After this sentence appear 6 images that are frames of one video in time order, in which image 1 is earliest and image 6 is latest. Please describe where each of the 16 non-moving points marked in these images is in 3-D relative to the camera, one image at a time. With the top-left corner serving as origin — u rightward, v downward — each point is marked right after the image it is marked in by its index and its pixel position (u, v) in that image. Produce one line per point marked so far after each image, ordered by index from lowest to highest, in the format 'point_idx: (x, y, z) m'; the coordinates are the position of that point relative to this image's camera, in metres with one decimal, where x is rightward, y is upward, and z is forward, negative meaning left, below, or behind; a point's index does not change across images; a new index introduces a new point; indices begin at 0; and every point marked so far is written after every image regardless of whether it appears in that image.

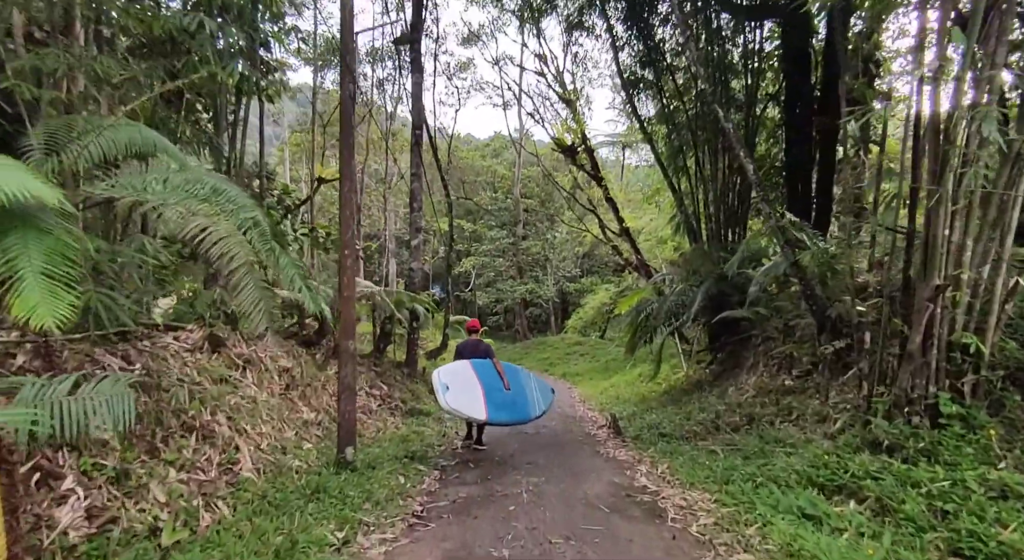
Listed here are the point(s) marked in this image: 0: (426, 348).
0: (-1.6, -1.3, +12.1) m
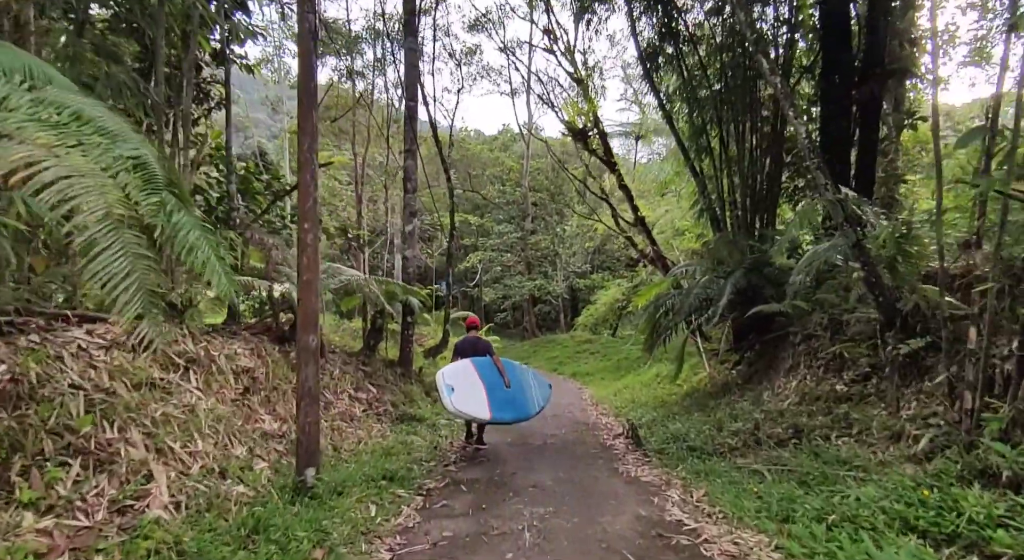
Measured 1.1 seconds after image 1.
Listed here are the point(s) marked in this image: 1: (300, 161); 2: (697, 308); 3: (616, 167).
0: (-1.5, -1.2, +11.2) m
1: (-1.2, +0.7, +3.7) m
2: (+2.5, -0.4, +8.7) m
3: (+2.1, +2.3, +13.2) m
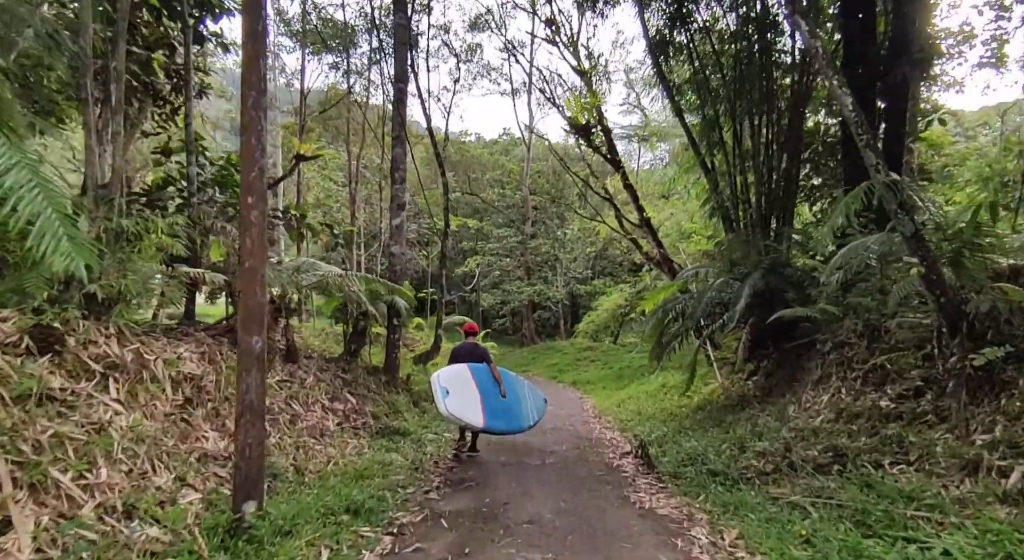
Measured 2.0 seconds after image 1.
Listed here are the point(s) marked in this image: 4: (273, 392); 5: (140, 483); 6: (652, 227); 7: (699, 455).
0: (-1.6, -1.2, +10.5) m
1: (-1.3, +0.7, +3.0) m
2: (+2.4, -0.4, +8.0) m
3: (+2.1, +2.2, +12.5) m
4: (-1.9, -0.9, +5.1) m
5: (-1.7, -0.9, +2.9) m
6: (+2.7, +1.0, +12.6) m
7: (+1.5, -1.4, +5.1) m
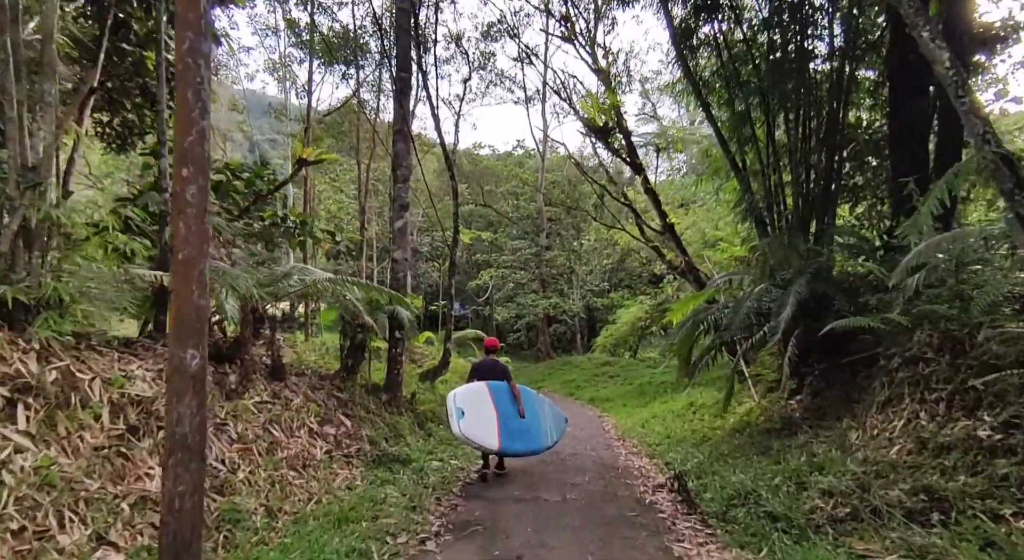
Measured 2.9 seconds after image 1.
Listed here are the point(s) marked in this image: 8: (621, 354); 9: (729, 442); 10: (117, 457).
0: (-1.4, -1.3, +9.8) m
1: (-1.2, +0.8, +2.3) m
2: (+2.6, -0.5, +7.2) m
3: (+2.4, +2.0, +11.7) m
4: (-1.8, -0.9, +4.4) m
5: (-1.6, -0.9, +2.2) m
6: (+3.0, +0.8, +11.8) m
7: (+1.6, -1.4, +4.3) m
8: (+3.3, -2.2, +19.5) m
9: (+2.3, -1.7, +6.8) m
10: (-1.8, -0.8, +2.9) m
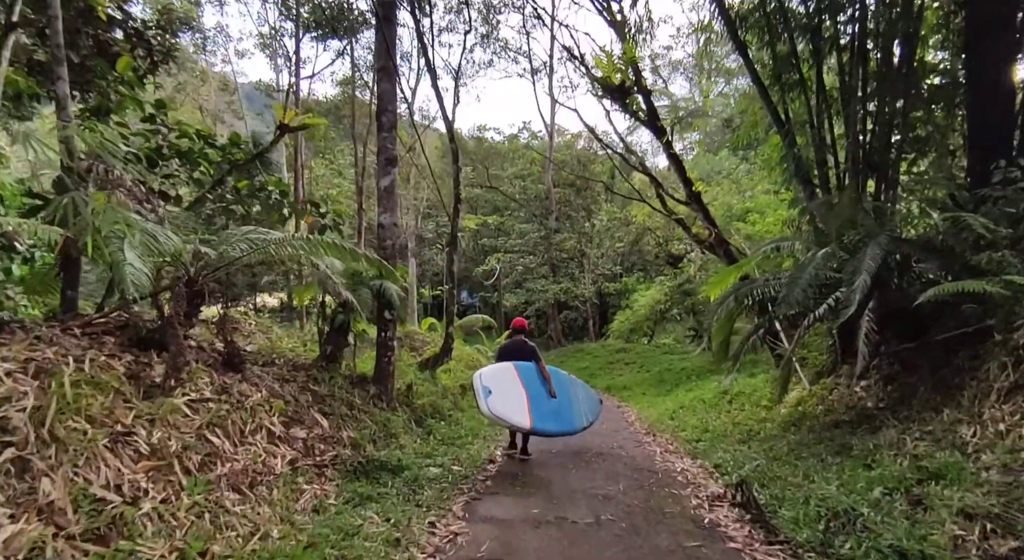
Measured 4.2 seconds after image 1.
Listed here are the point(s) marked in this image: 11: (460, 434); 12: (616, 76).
0: (-1.2, -1.0, +8.7) m
1: (-1.2, +0.9, +1.2) m
2: (+2.7, -0.2, +6.0) m
3: (+2.5, +2.4, +10.6) m
4: (-1.7, -0.7, +3.3) m
5: (-1.6, -0.7, +1.1) m
6: (+3.2, +1.3, +10.6) m
7: (+1.7, -1.2, +3.2) m
8: (+3.6, -1.7, +18.3) m
9: (+2.4, -1.4, +5.7) m
10: (-1.7, -0.6, +1.8) m
11: (-0.5, -1.5, +6.2) m
12: (+1.7, +3.4, +10.6) m
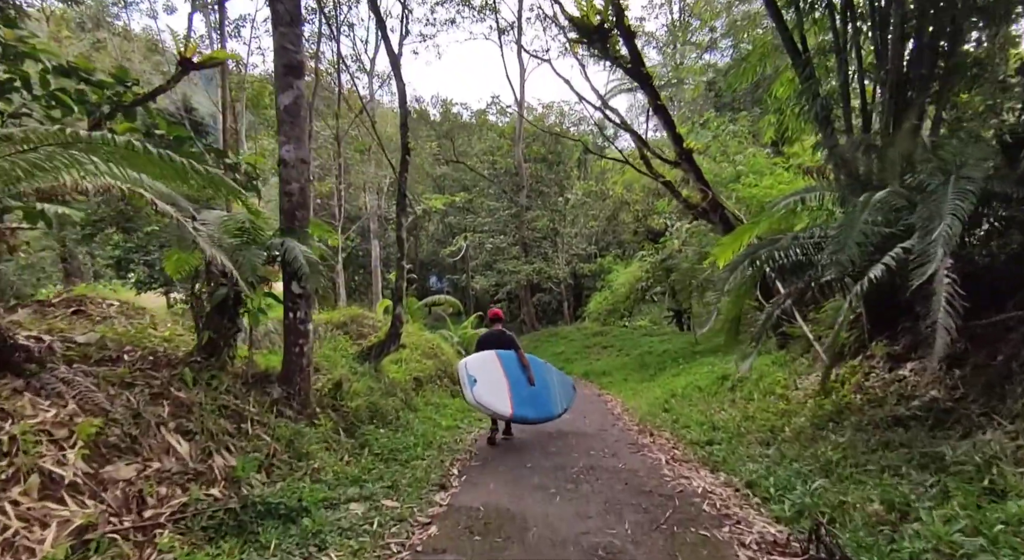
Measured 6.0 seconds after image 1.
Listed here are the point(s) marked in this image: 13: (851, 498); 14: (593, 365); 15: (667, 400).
0: (-1.6, -0.7, +7.2) m
1: (-1.3, +1.1, -0.3) m
2: (+2.4, +0.2, +4.7) m
3: (+2.0, +2.9, +9.1) m
4: (-1.9, -0.5, +1.8) m
5: (-1.6, -0.6, -0.4) m
6: (+2.6, +1.7, +9.2) m
7: (+1.5, -0.9, +1.9) m
8: (+2.8, -1.1, +17.0) m
9: (+2.1, -1.1, +4.3) m
10: (-1.8, -0.5, +0.3) m
11: (-0.8, -1.2, +4.8) m
12: (+1.2, +3.8, +9.1) m
13: (+1.7, -1.0, +3.3) m
14: (+1.9, -1.9, +14.0) m
15: (+2.1, -1.5, +8.5) m
